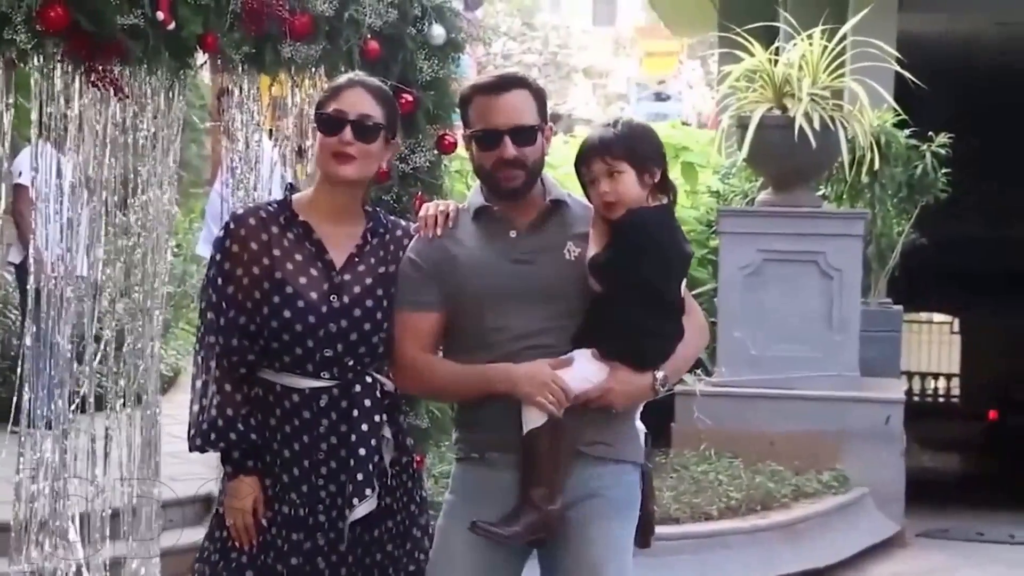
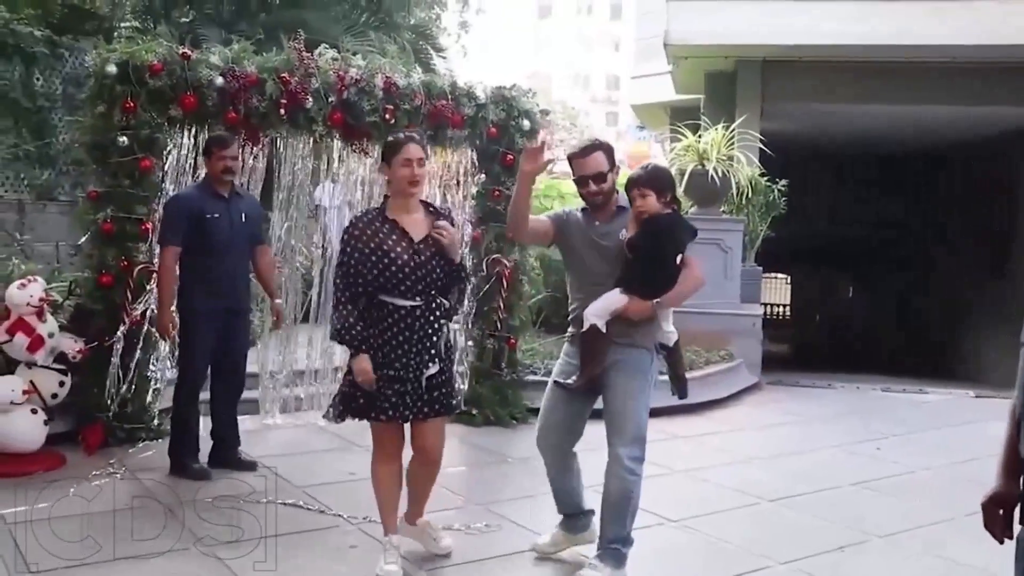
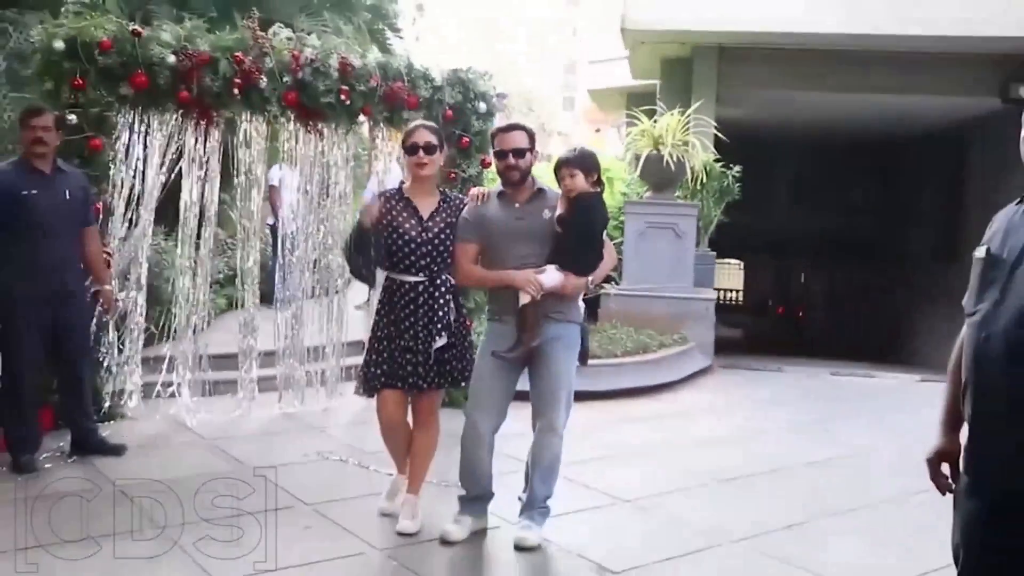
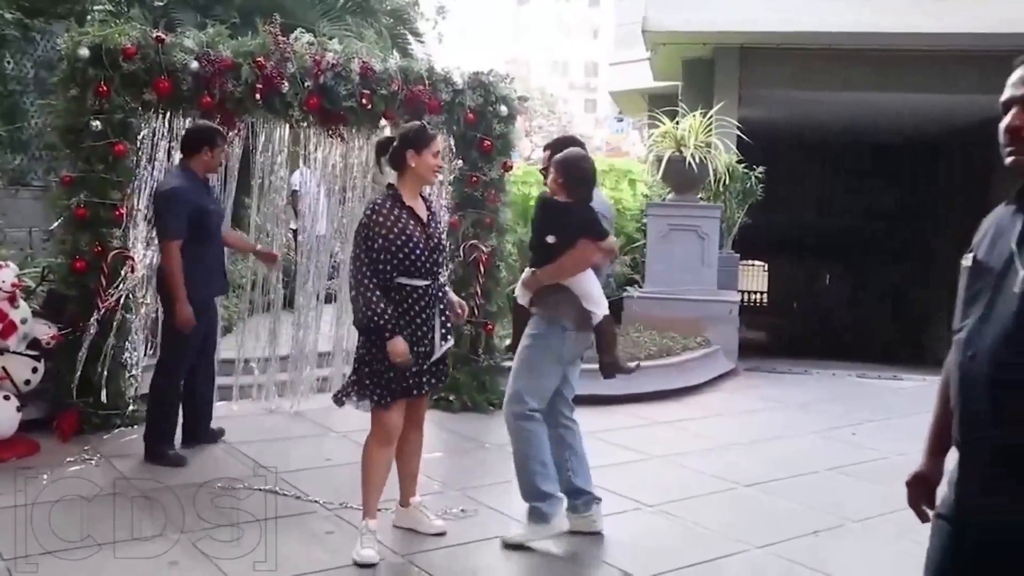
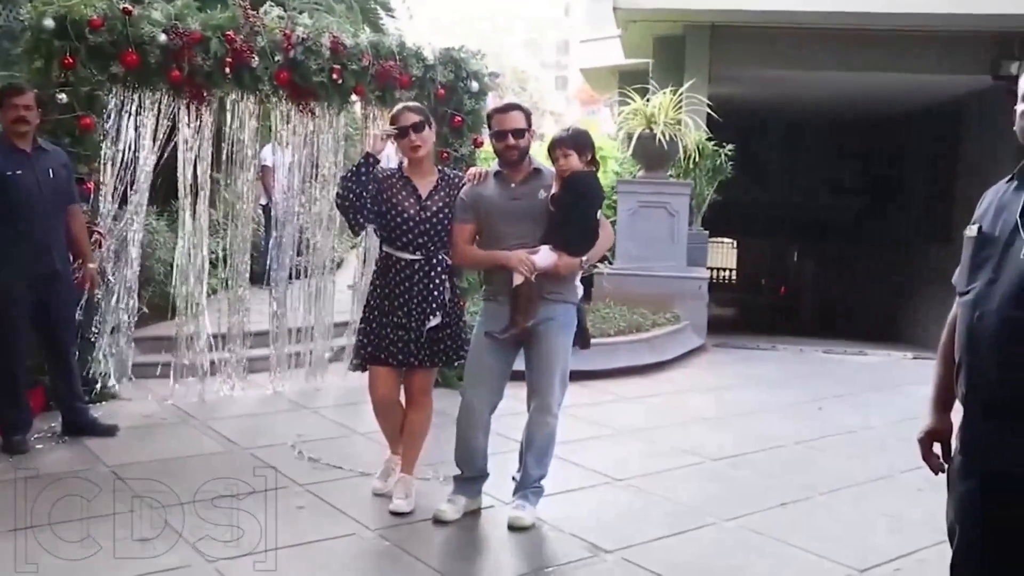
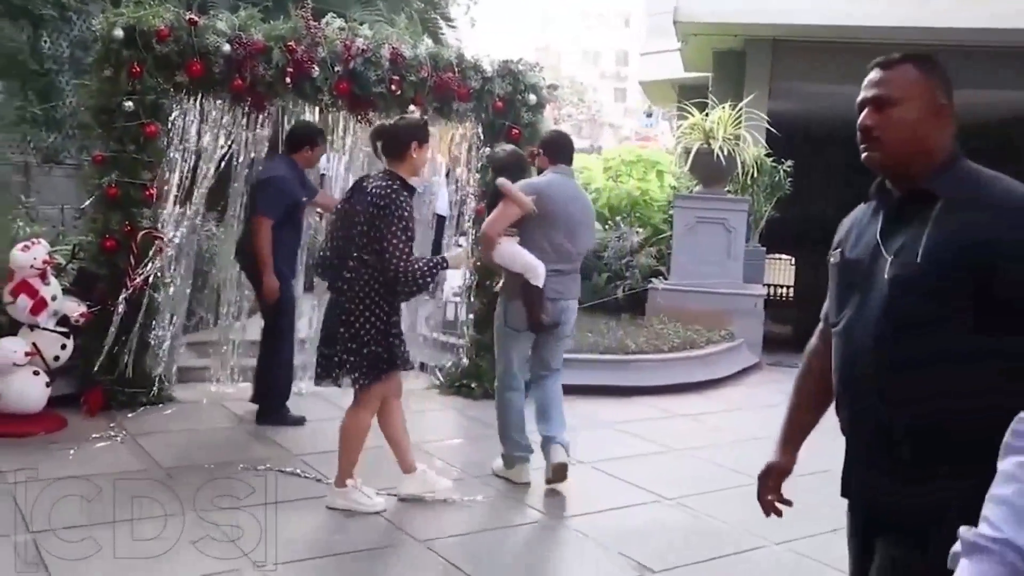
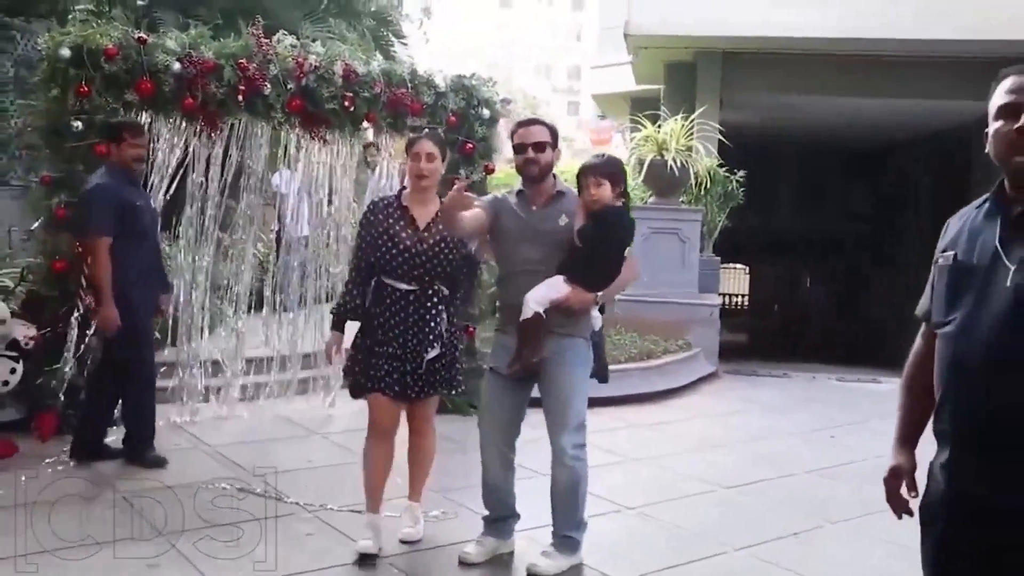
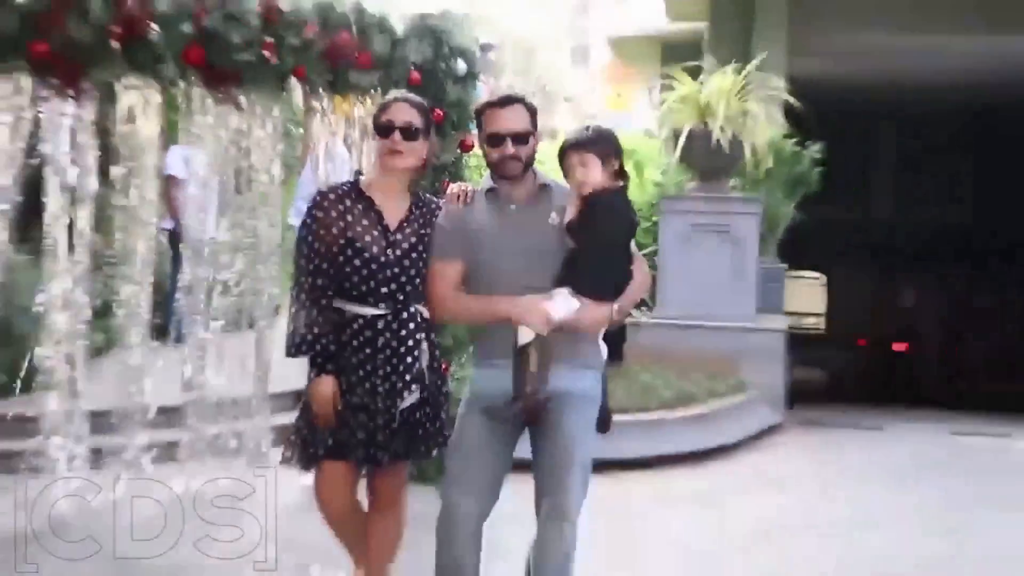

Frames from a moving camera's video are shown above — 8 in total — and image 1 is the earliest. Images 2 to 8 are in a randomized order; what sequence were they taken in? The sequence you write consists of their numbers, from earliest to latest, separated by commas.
8, 3, 5, 7, 2, 4, 6
